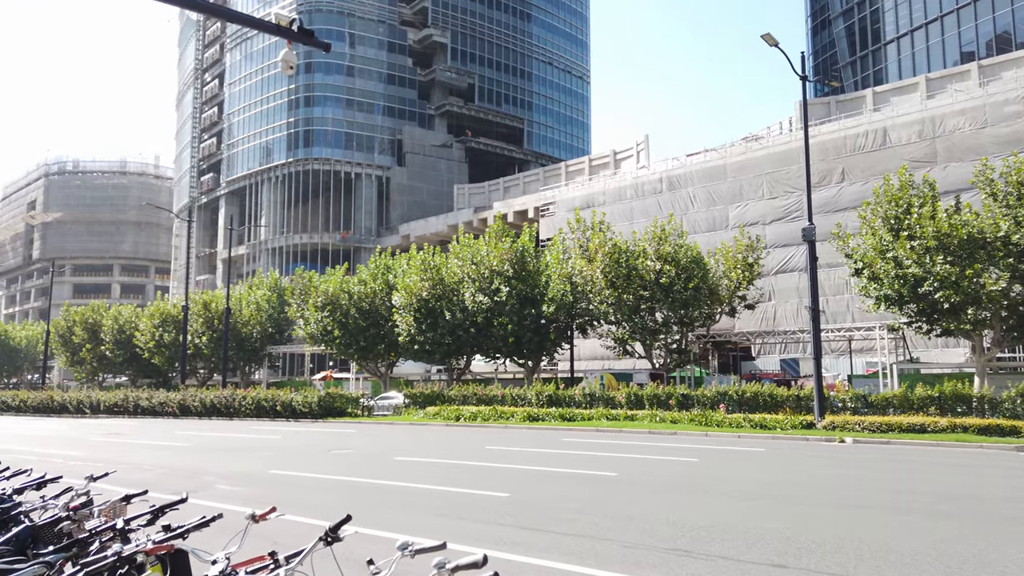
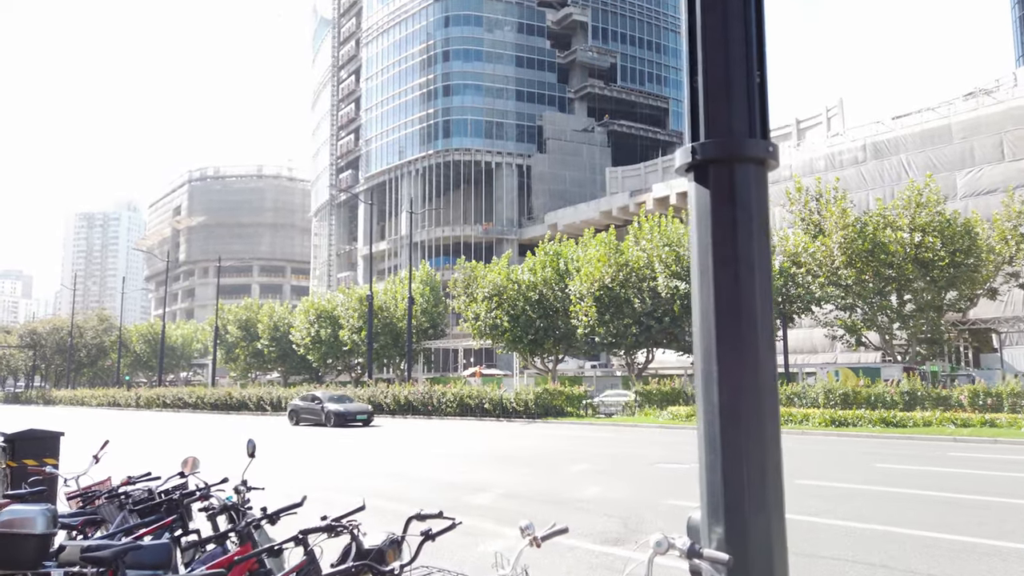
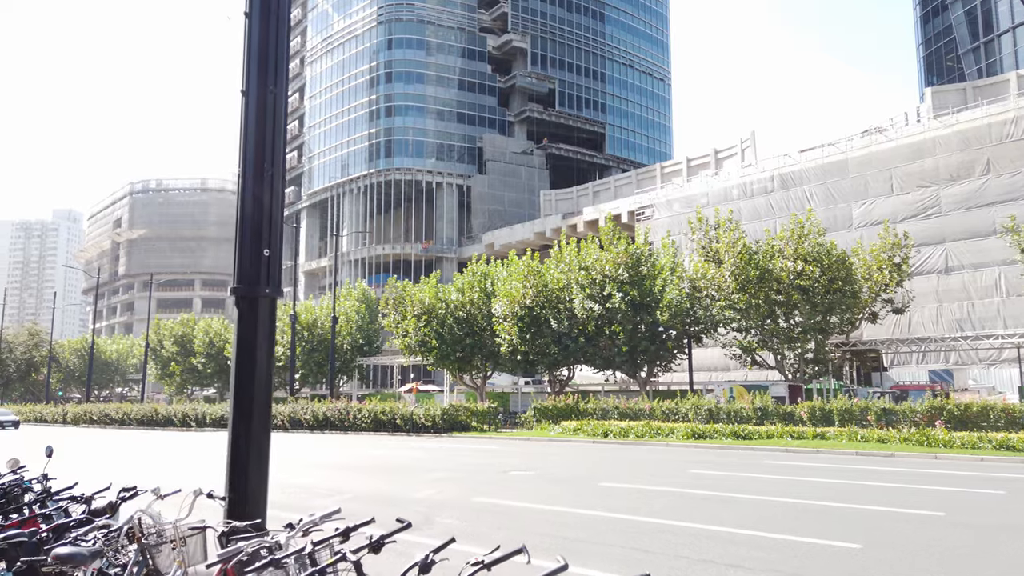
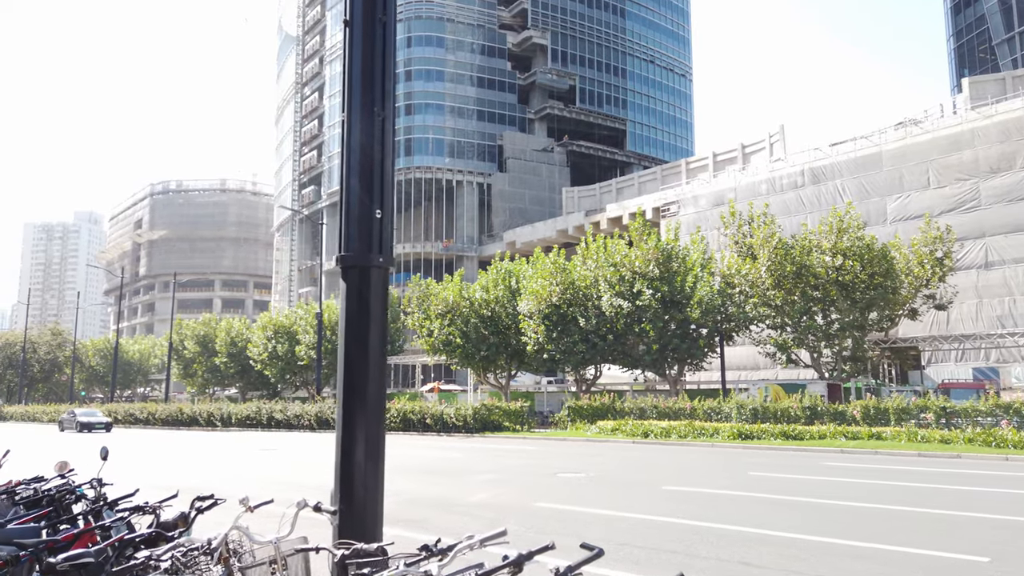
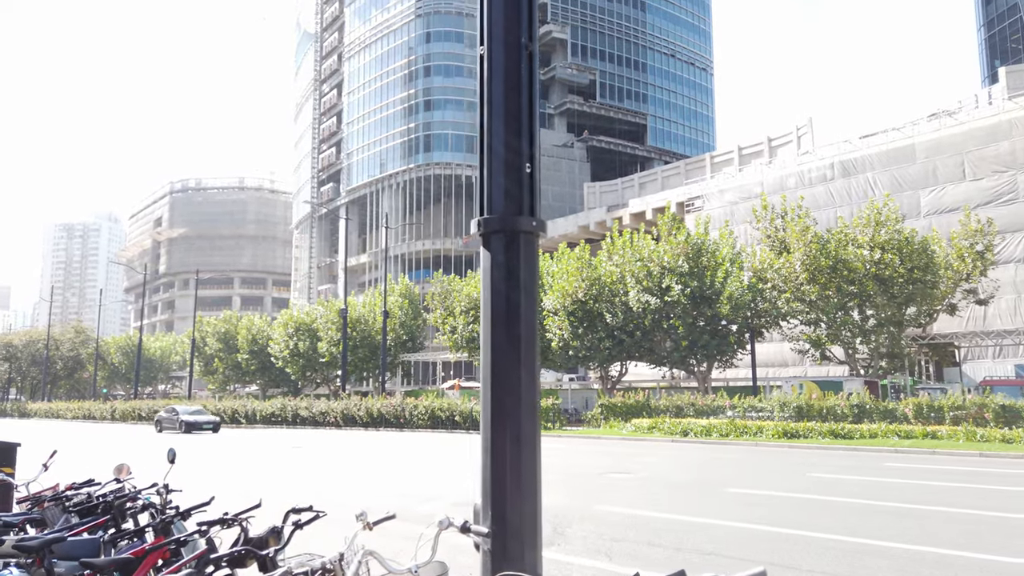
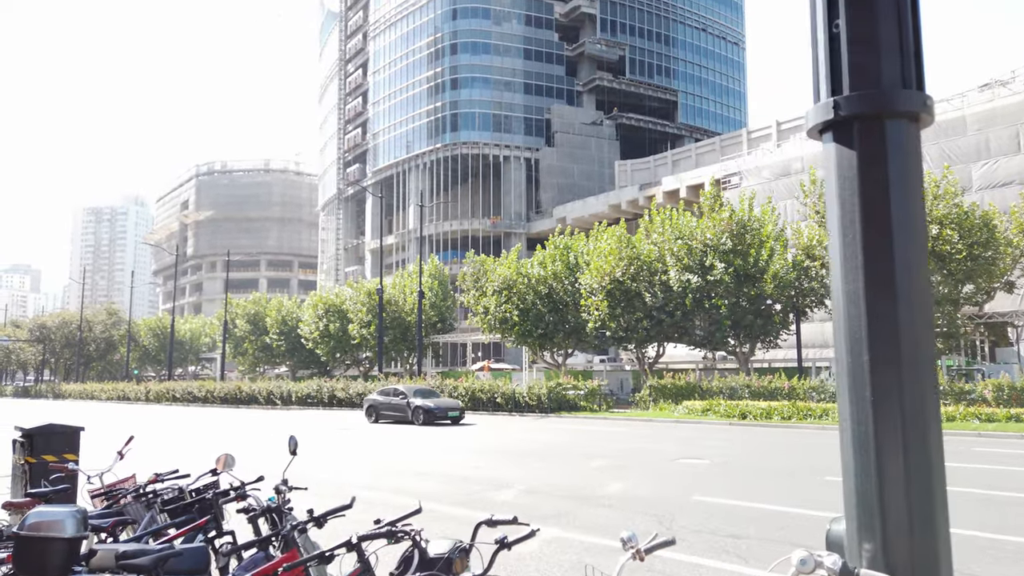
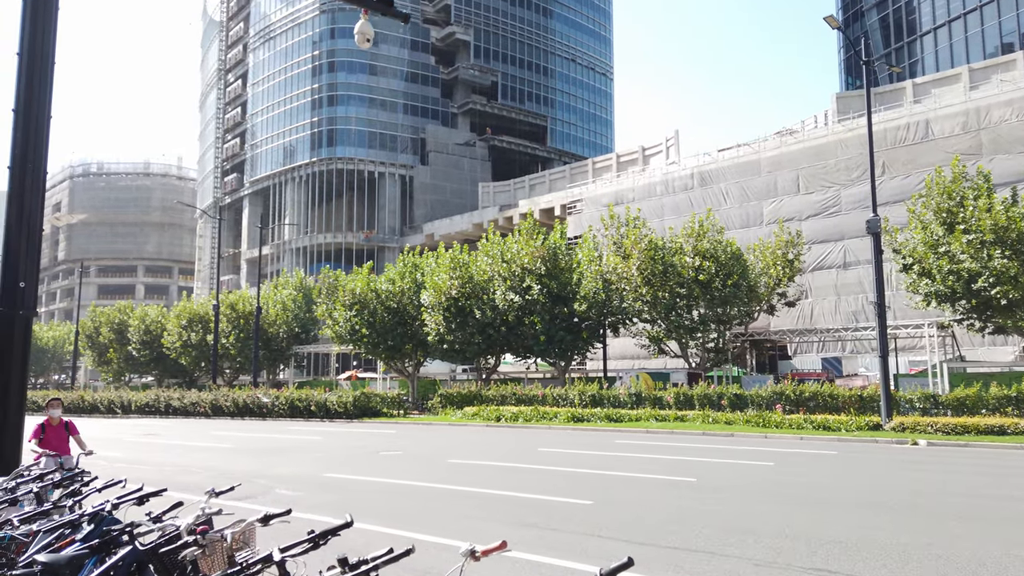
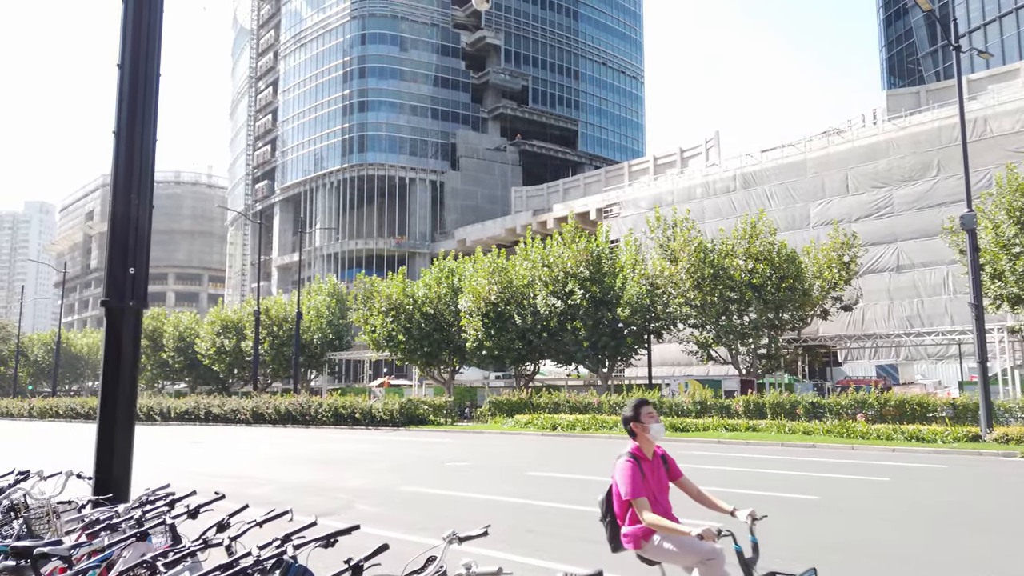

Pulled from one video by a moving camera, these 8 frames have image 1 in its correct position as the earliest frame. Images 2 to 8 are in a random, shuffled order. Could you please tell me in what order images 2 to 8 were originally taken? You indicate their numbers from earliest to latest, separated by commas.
7, 8, 3, 4, 5, 2, 6
